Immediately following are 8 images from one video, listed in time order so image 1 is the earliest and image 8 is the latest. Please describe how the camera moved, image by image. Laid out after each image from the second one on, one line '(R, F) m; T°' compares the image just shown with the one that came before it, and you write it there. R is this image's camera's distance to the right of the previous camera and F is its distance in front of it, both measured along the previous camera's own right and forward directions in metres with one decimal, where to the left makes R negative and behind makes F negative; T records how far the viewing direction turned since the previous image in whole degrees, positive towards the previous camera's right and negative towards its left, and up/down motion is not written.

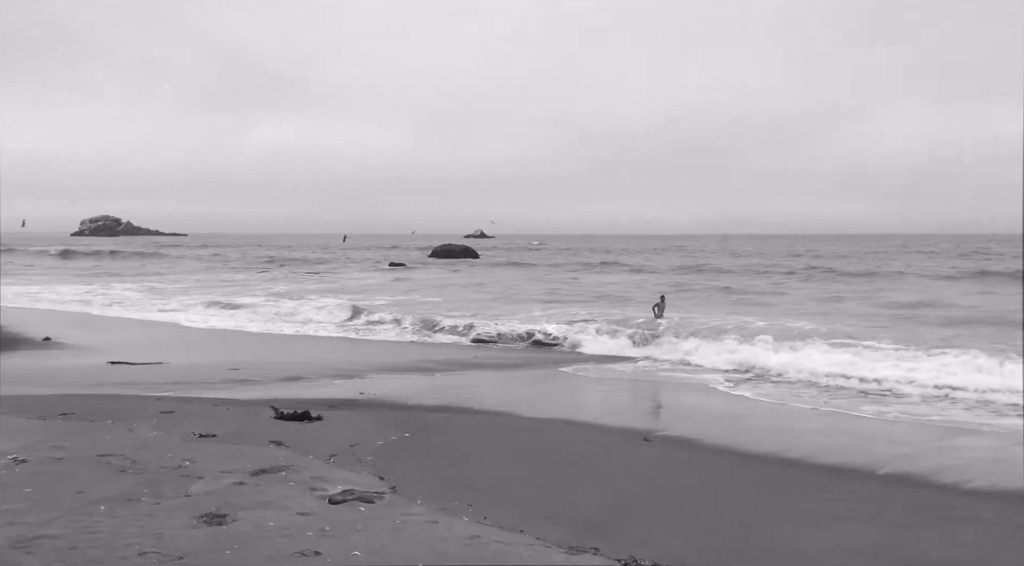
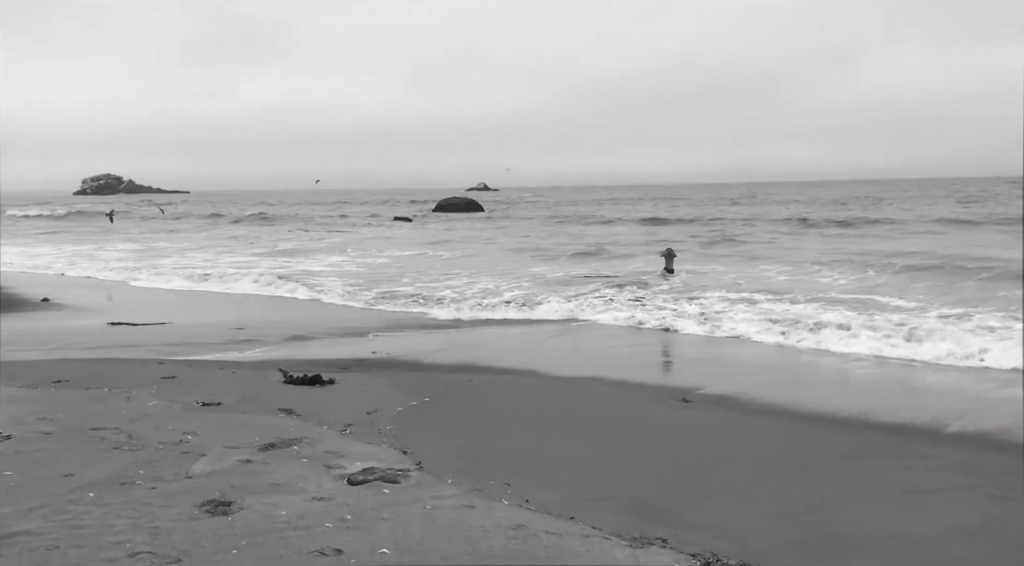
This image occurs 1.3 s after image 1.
(-0.3, +1.0) m; 0°
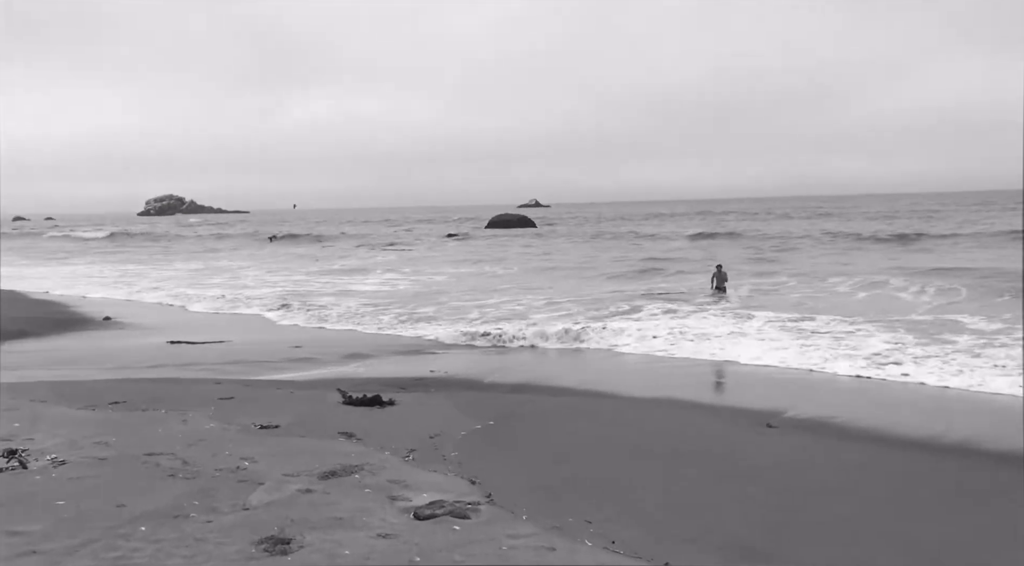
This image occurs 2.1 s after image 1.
(-0.2, +0.6) m; -3°
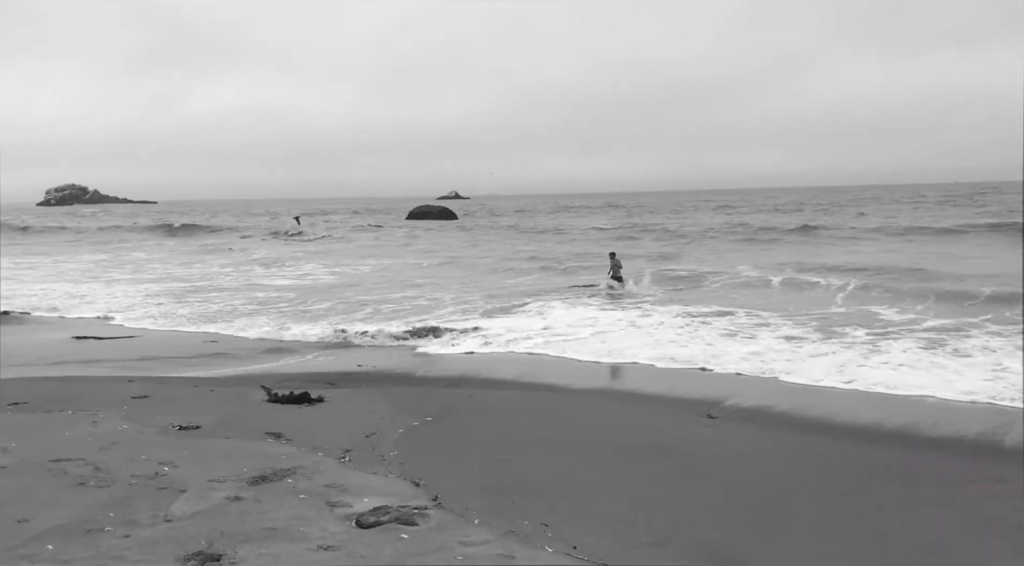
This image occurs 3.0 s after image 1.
(-0.2, +0.5) m; +5°
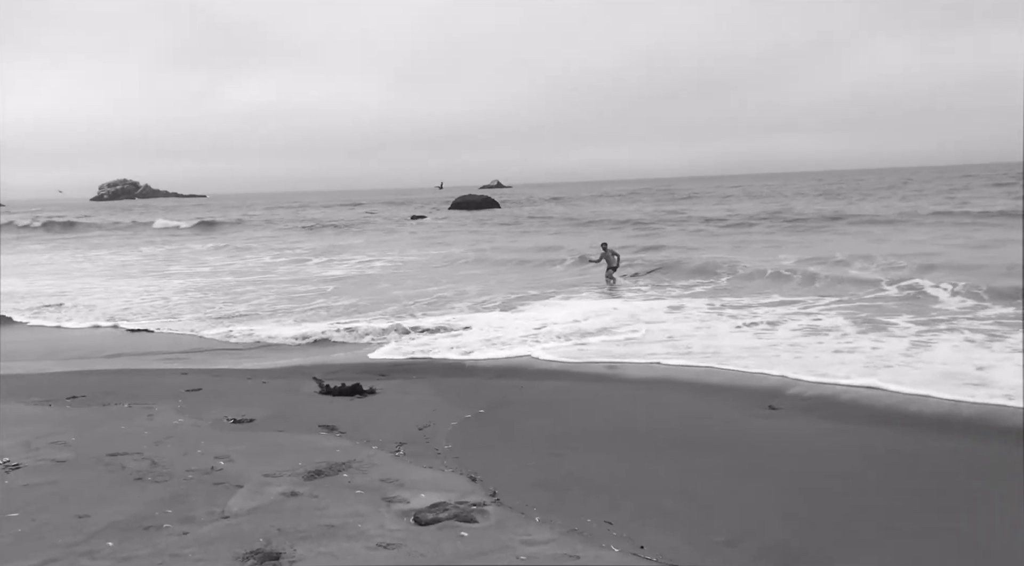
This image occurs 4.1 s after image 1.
(-0.1, +0.2) m; -3°
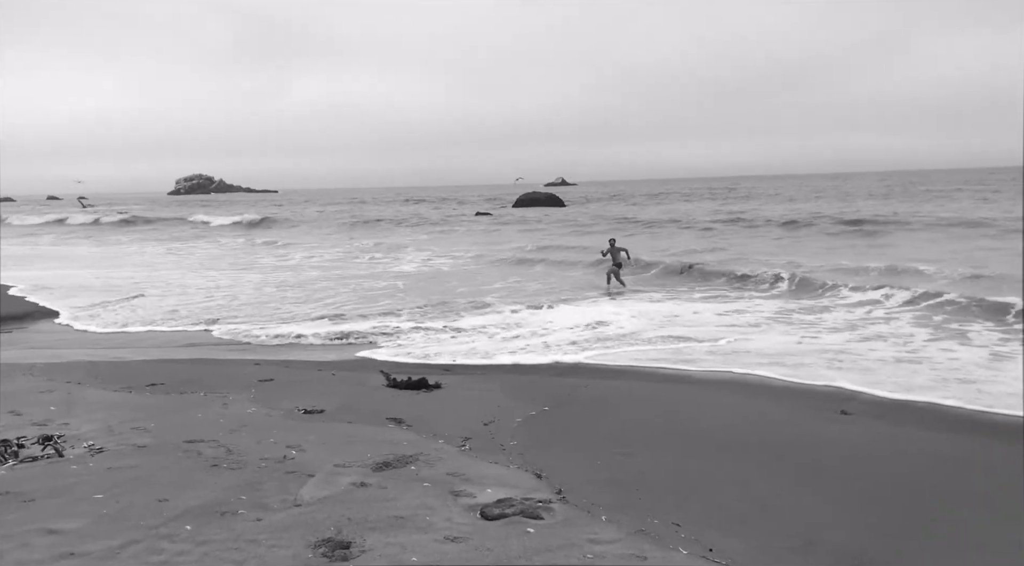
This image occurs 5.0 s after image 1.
(0.0, -0.1) m; -4°
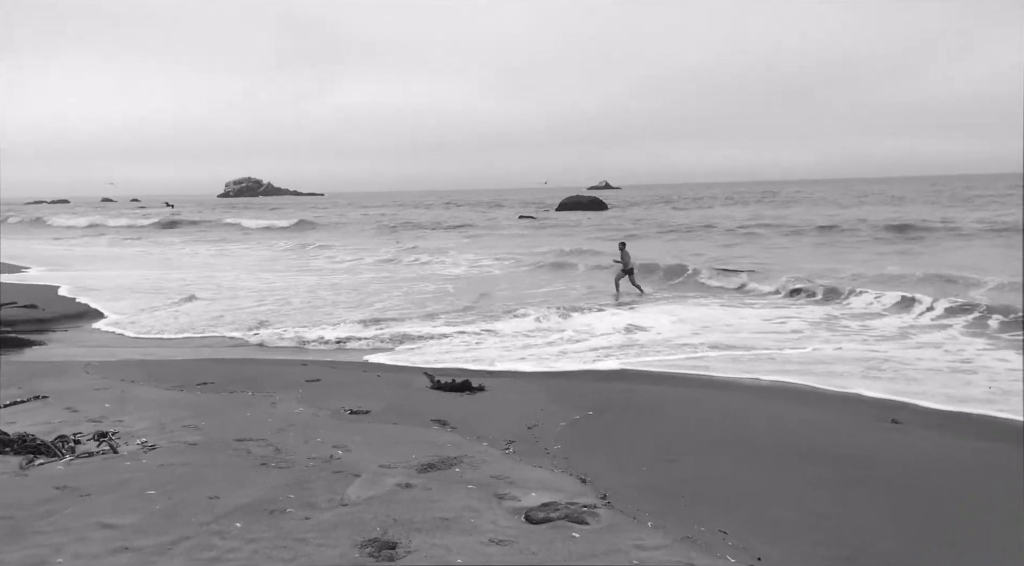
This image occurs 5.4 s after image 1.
(0.0, 0.0) m; -2°
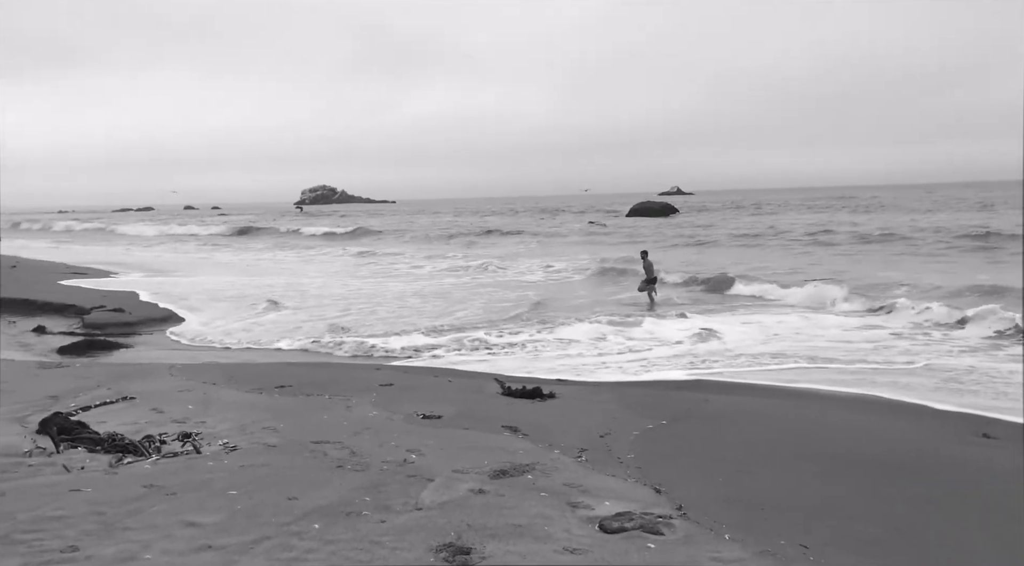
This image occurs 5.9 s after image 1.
(0.0, 0.0) m; -4°
